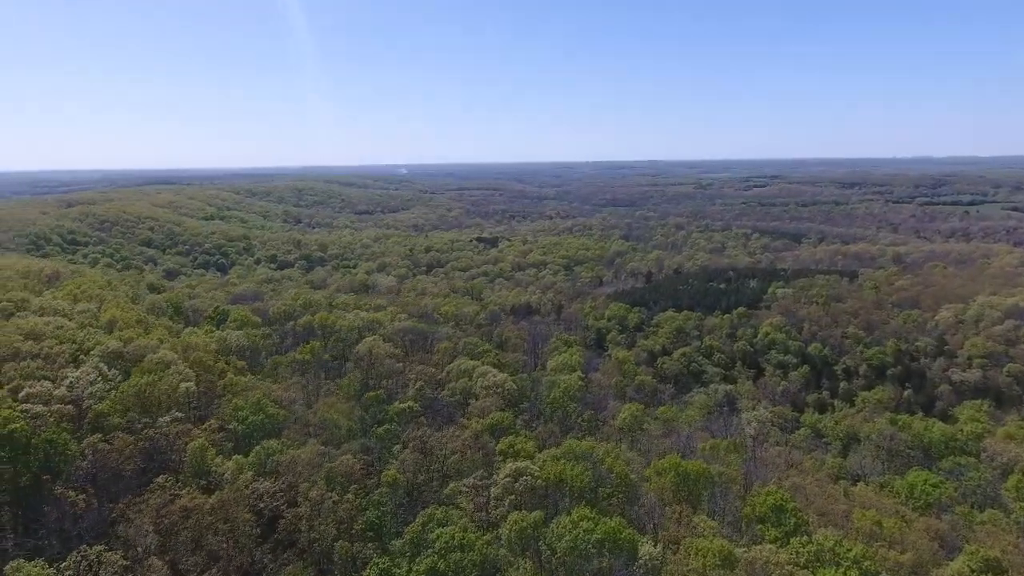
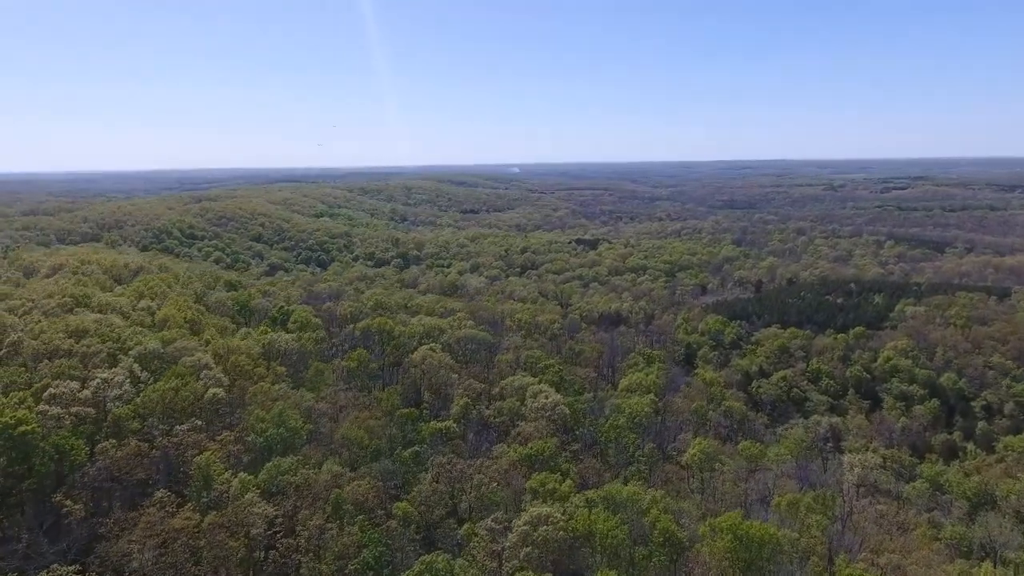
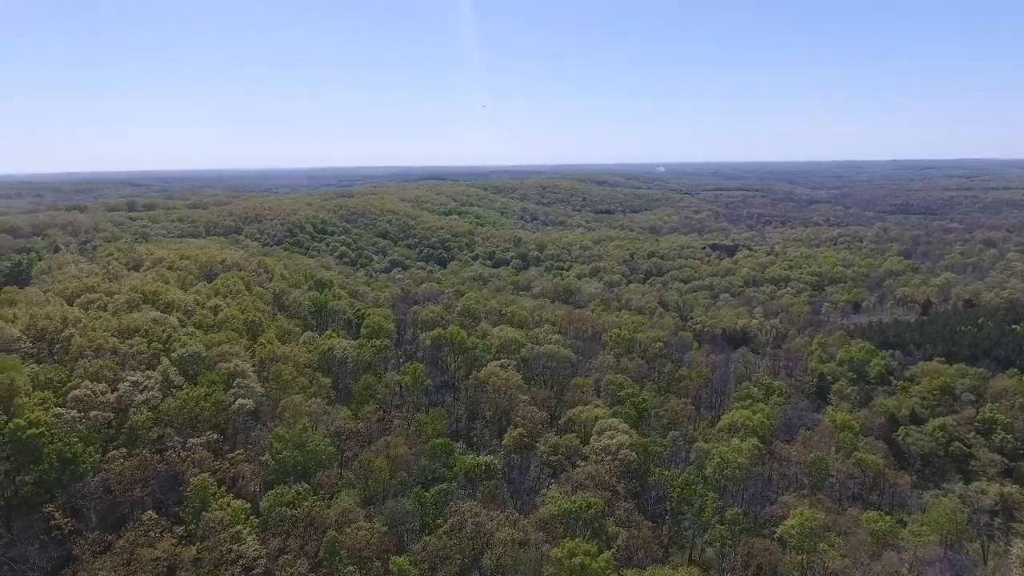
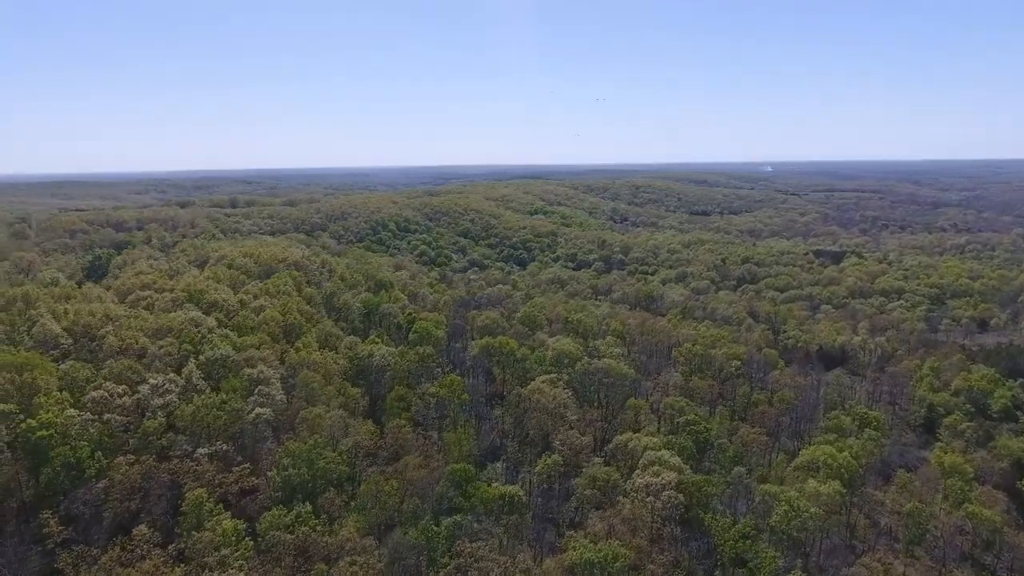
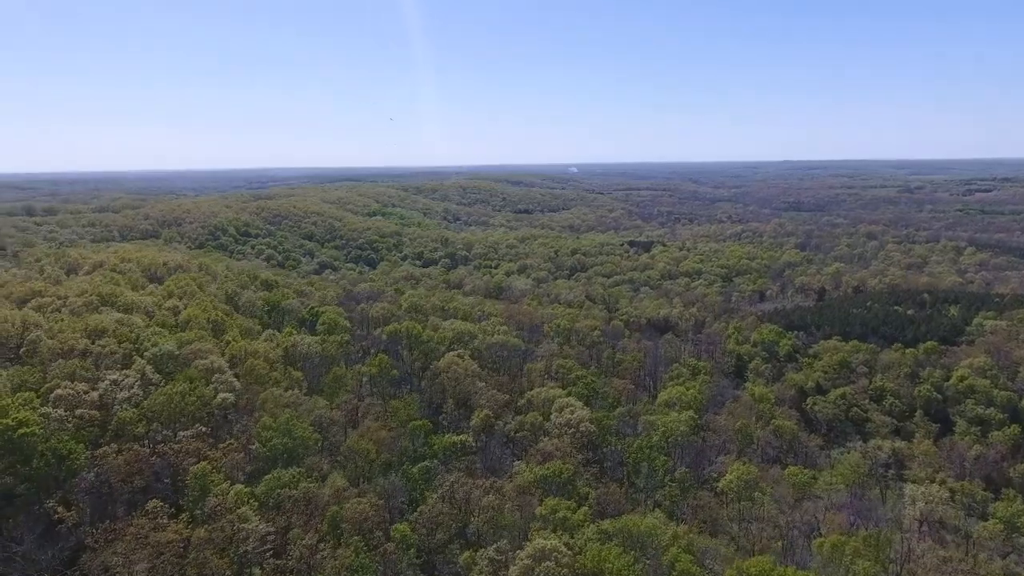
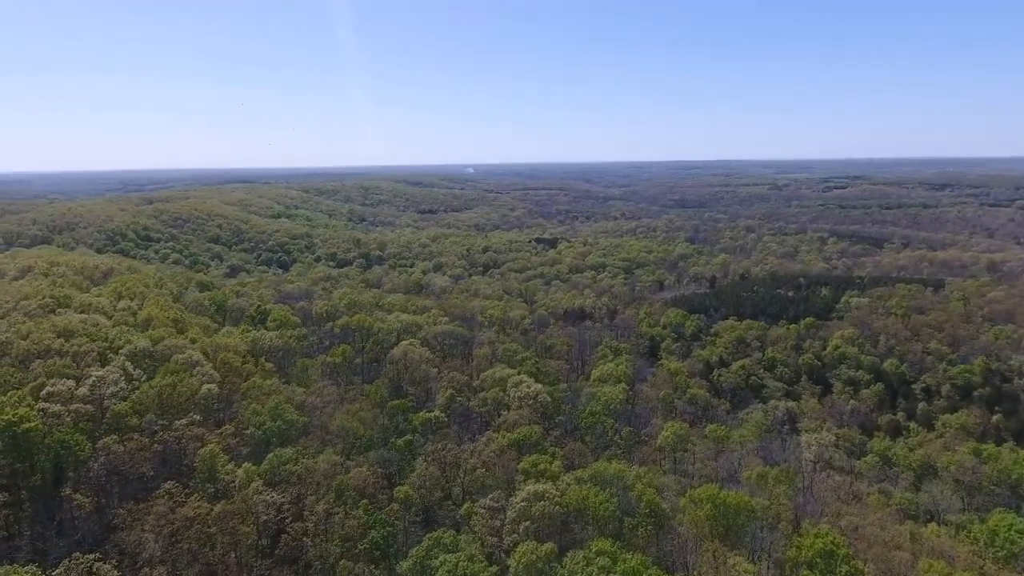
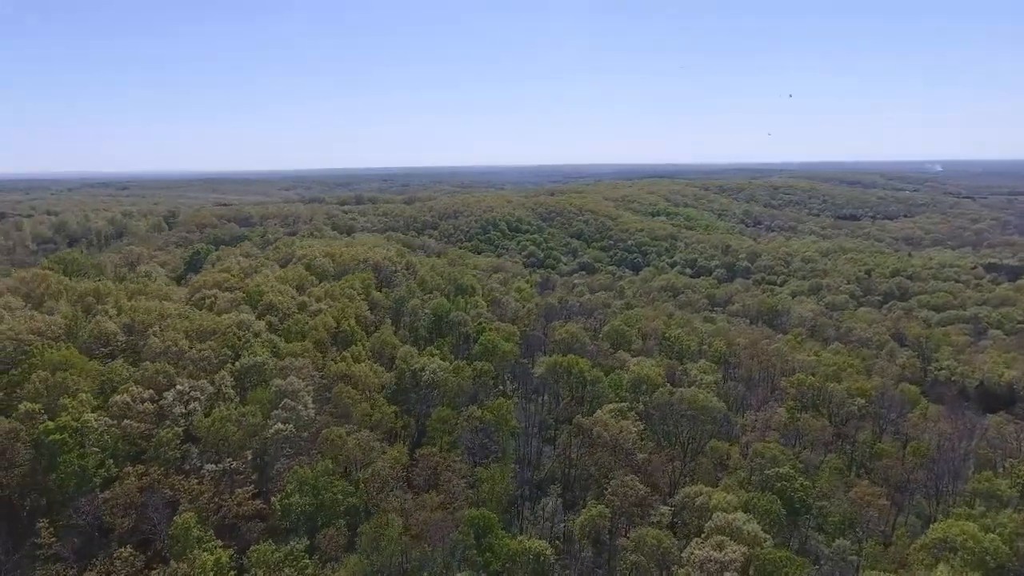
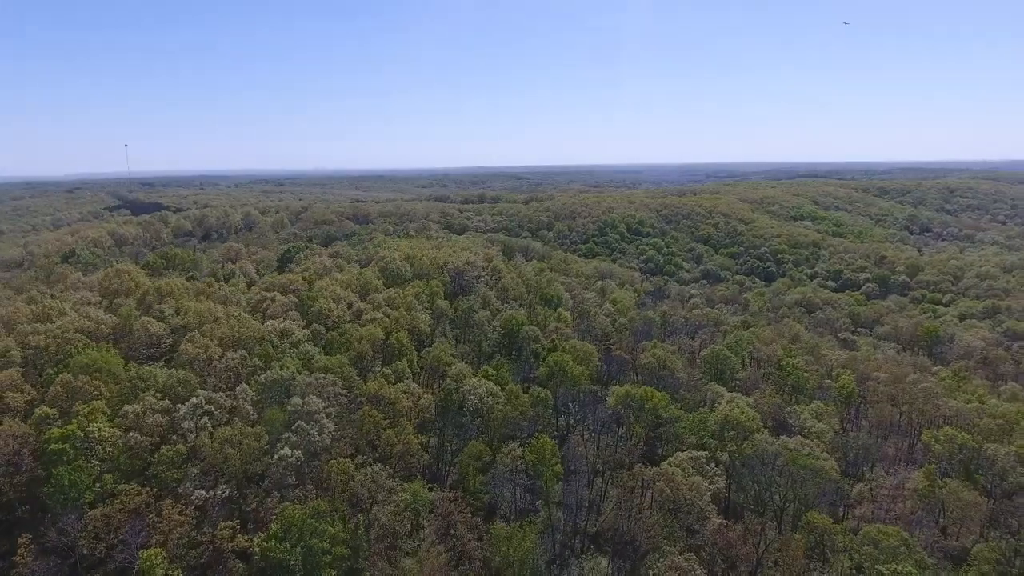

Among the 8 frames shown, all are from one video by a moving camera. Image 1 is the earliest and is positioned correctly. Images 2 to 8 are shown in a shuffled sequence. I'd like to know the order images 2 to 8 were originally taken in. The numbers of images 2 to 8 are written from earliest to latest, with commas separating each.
6, 2, 5, 3, 4, 7, 8
